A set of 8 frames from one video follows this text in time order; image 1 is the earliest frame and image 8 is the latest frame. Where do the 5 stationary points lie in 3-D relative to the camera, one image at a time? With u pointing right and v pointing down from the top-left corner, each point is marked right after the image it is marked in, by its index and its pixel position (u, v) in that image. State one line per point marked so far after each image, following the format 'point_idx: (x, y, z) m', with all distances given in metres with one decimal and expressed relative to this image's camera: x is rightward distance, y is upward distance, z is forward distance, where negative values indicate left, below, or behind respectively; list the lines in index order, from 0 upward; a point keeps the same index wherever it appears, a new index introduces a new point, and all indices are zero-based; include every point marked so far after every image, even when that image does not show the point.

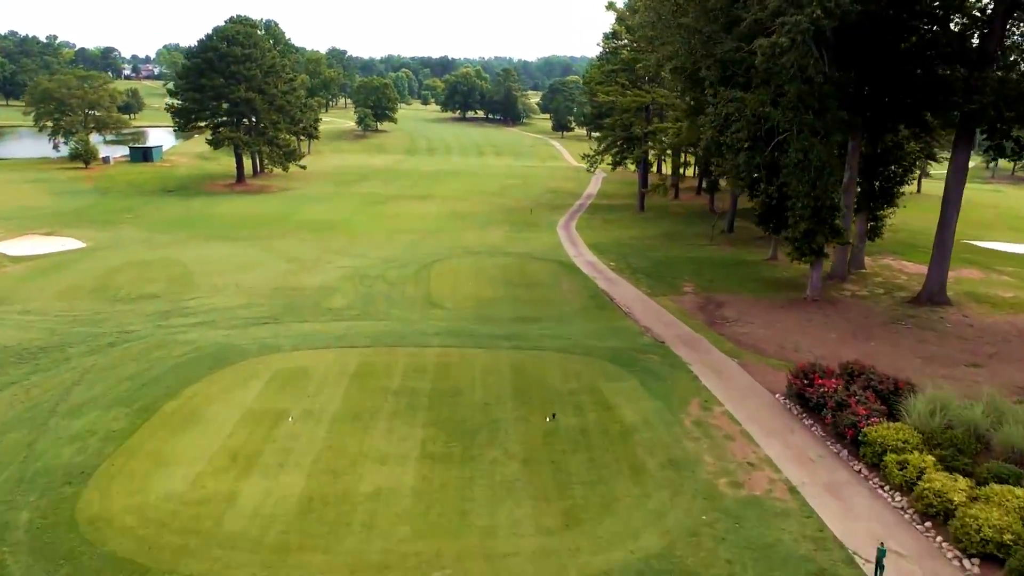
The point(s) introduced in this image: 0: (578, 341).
0: (+1.2, -0.9, +13.6) m
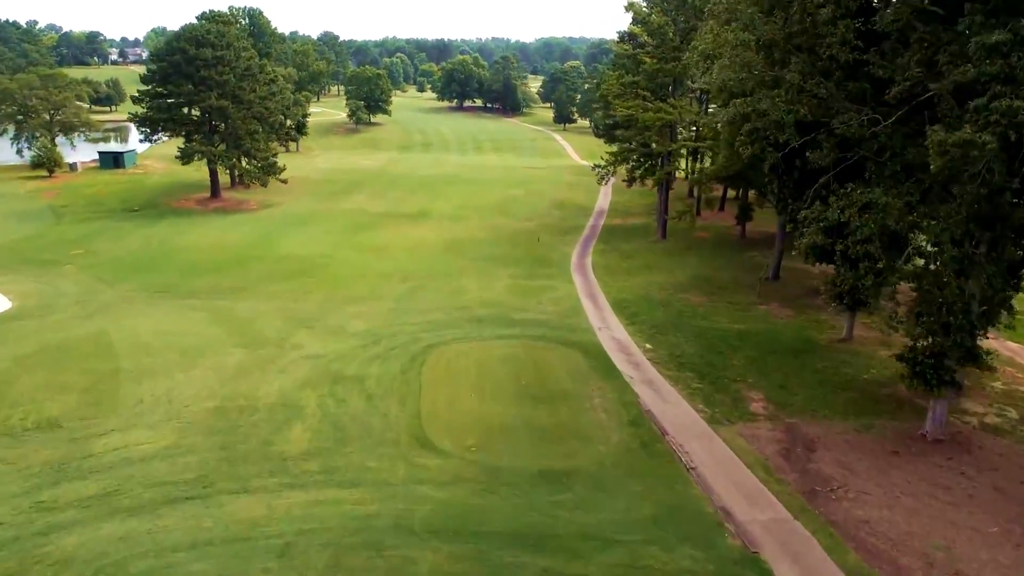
0: (+1.5, -3.2, +9.3) m
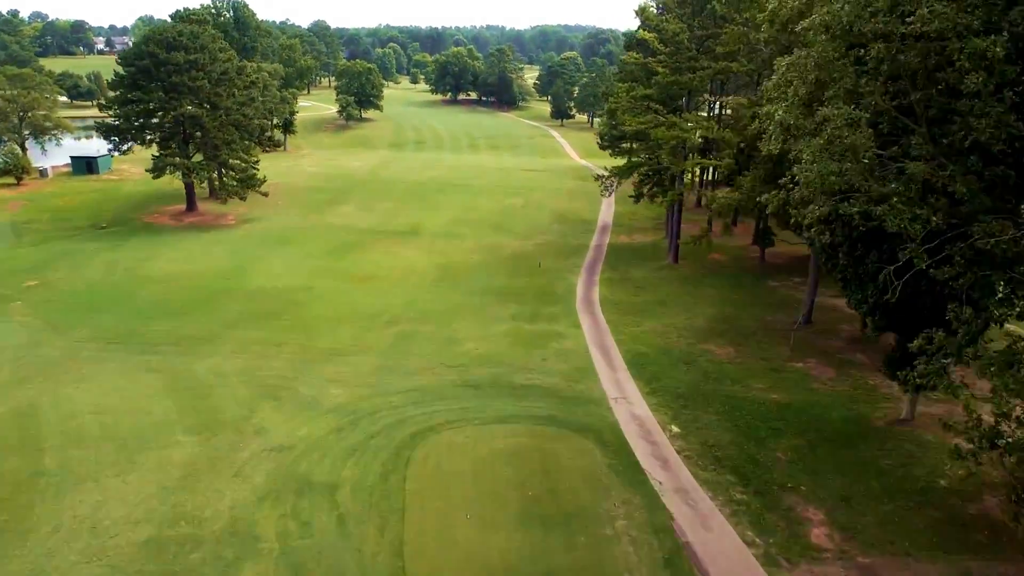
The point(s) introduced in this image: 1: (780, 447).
0: (+1.6, -4.8, +6.7) m
1: (+5.0, -3.0, +14.2) m
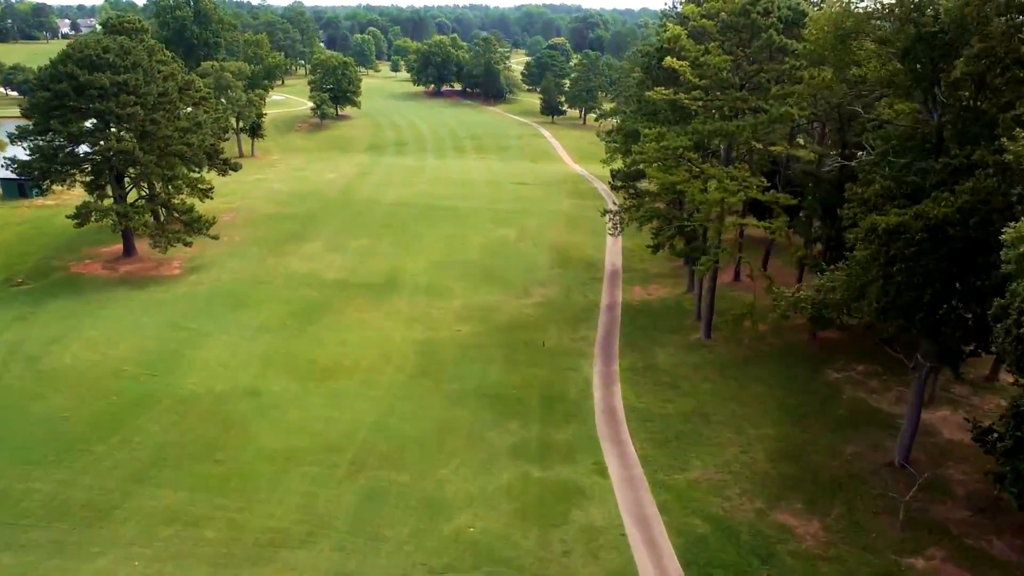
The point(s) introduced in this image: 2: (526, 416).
0: (+2.0, -8.1, +1.4) m
1: (+5.2, -6.1, +8.9) m
2: (+0.4, -3.3, +19.8) m
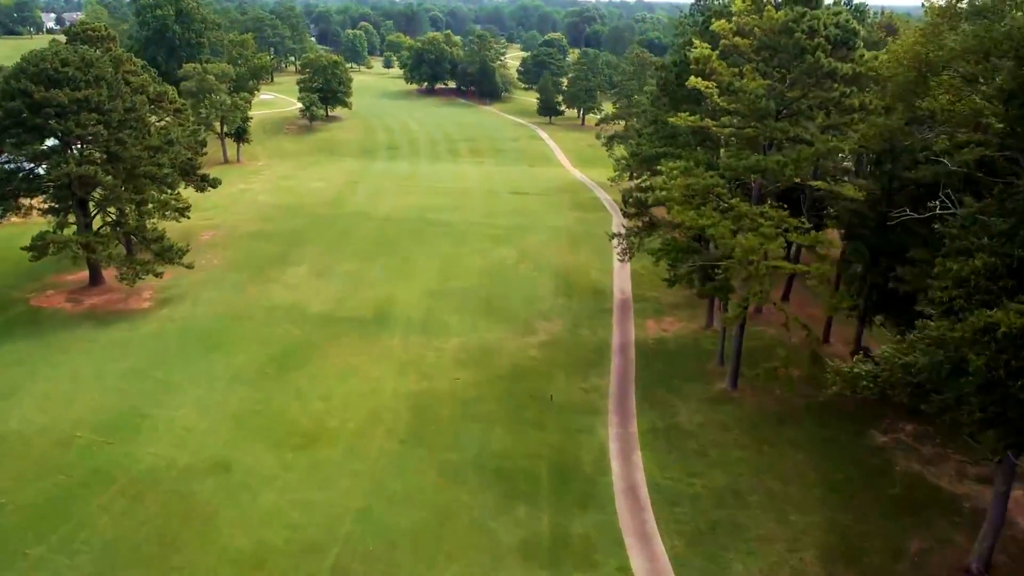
0: (+2.3, -9.7, -1.2) m
1: (+5.5, -7.6, +6.4) m
2: (+0.5, -4.7, +17.2) m
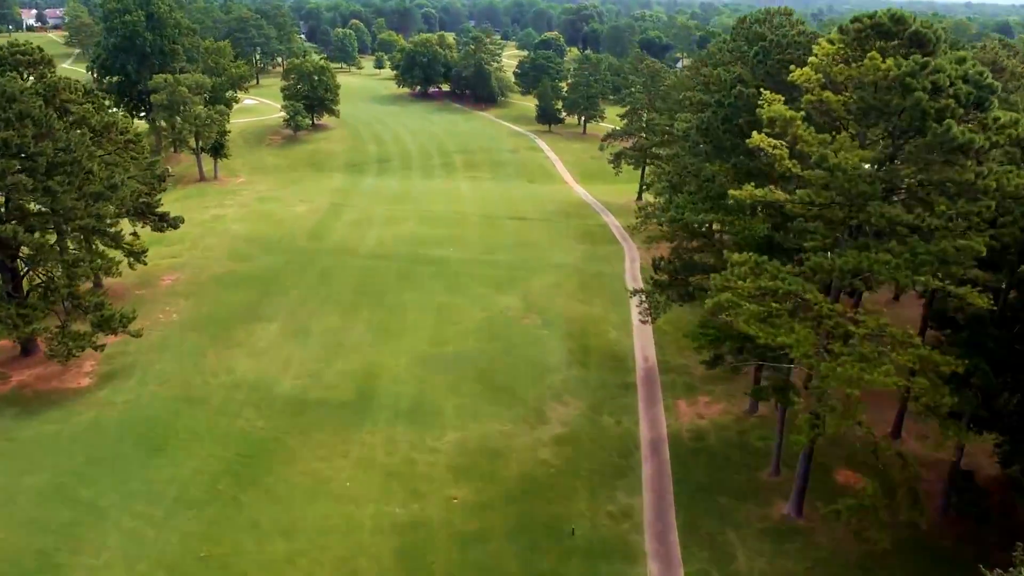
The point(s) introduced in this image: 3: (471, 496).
0: (+2.8, -12.3, -5.6) m
1: (+5.9, -10.1, +1.9) m
2: (+0.8, -7.2, +12.7) m
3: (-1.0, -5.2, +19.1) m
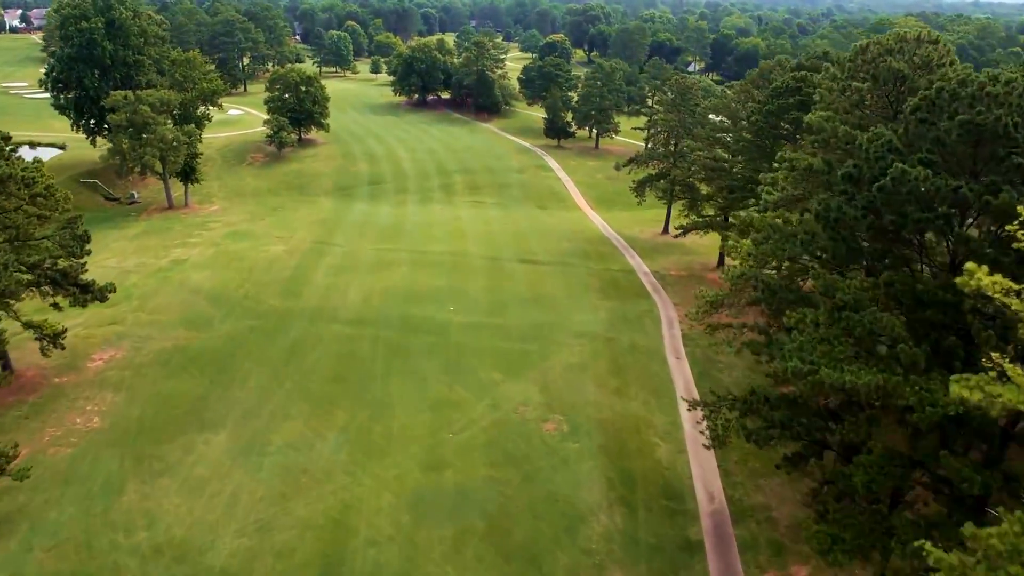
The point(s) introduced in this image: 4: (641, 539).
0: (+3.3, -15.4, -12.4) m
1: (+6.4, -13.2, -4.9) m
2: (+1.4, -10.3, +5.8) m
3: (-0.5, -8.3, +12.3) m
4: (+3.2, -6.2, +18.9) m
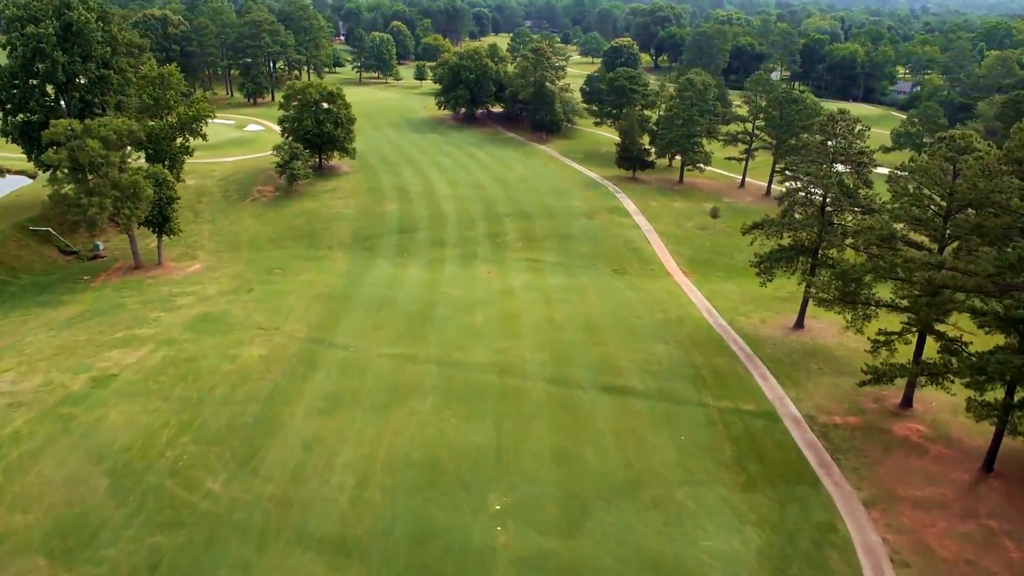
0: (+2.4, -20.7, -26.2) m
1: (+6.0, -18.6, -18.8) m
2: (+1.7, -15.4, -7.8) m
3: (+0.3, -13.4, -1.3) m
4: (+4.5, -11.4, +5.1) m
